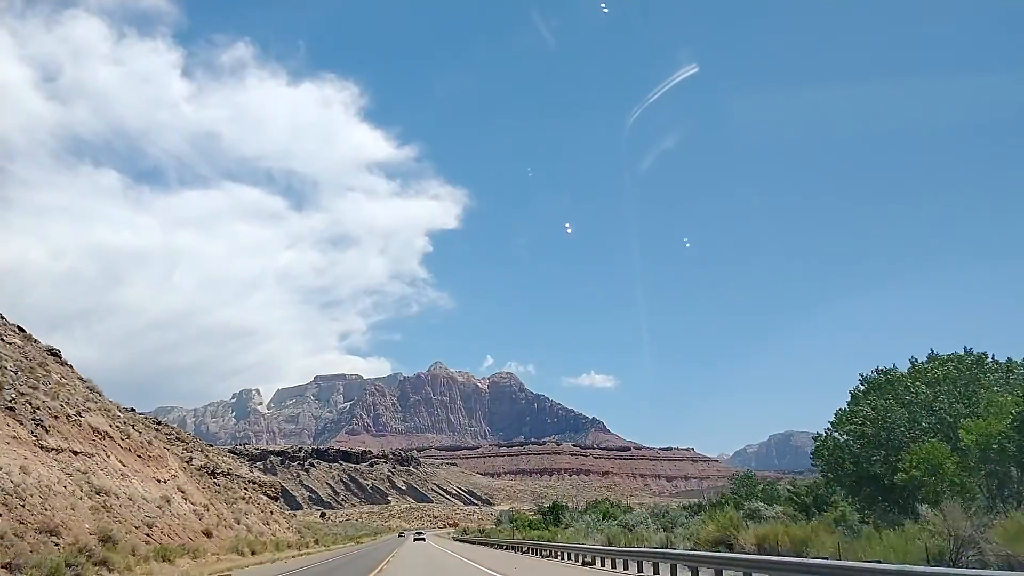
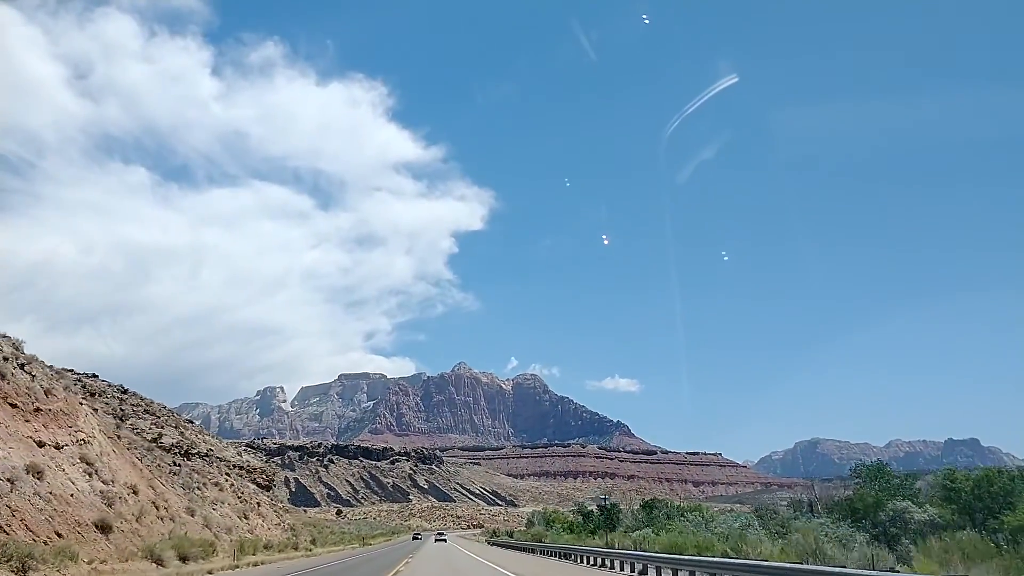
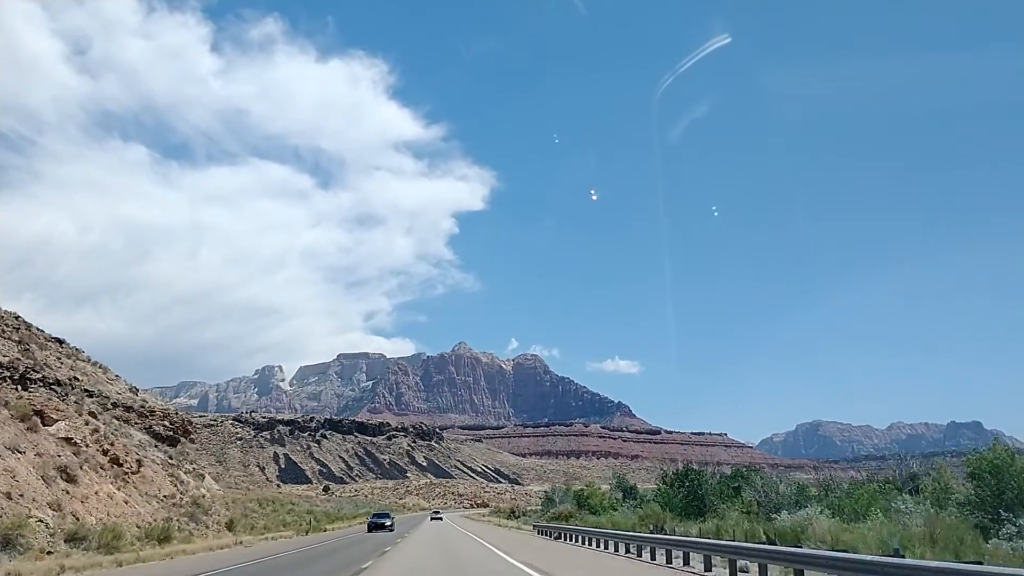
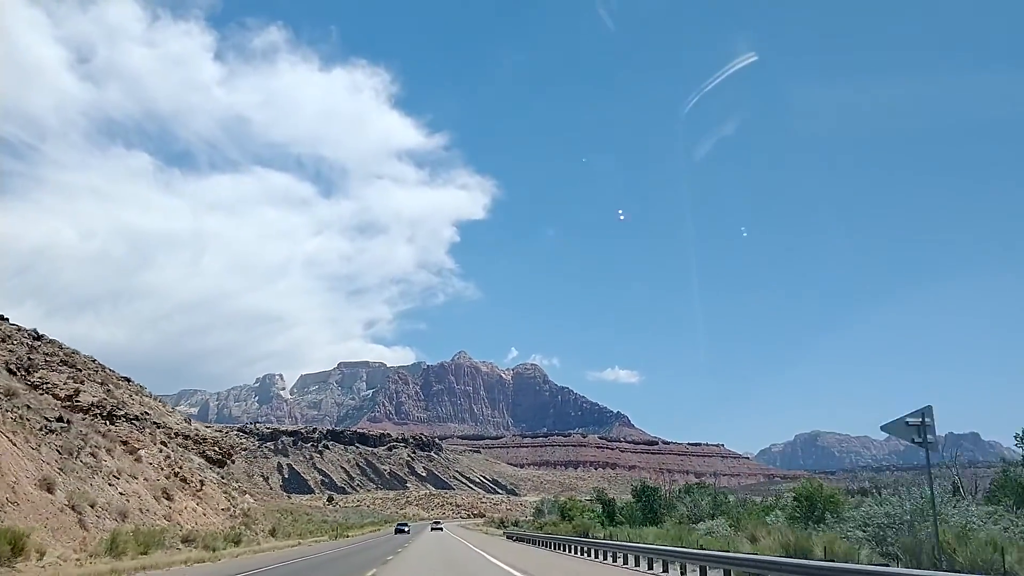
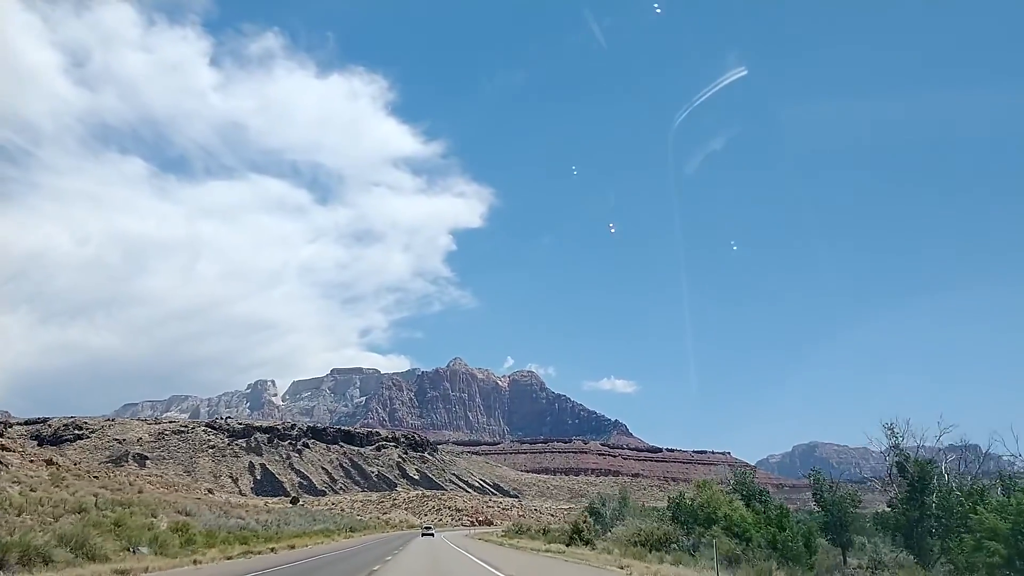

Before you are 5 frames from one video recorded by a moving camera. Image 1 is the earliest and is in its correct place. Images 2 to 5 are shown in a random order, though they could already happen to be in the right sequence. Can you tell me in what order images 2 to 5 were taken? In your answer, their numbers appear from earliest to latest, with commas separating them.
2, 4, 3, 5
